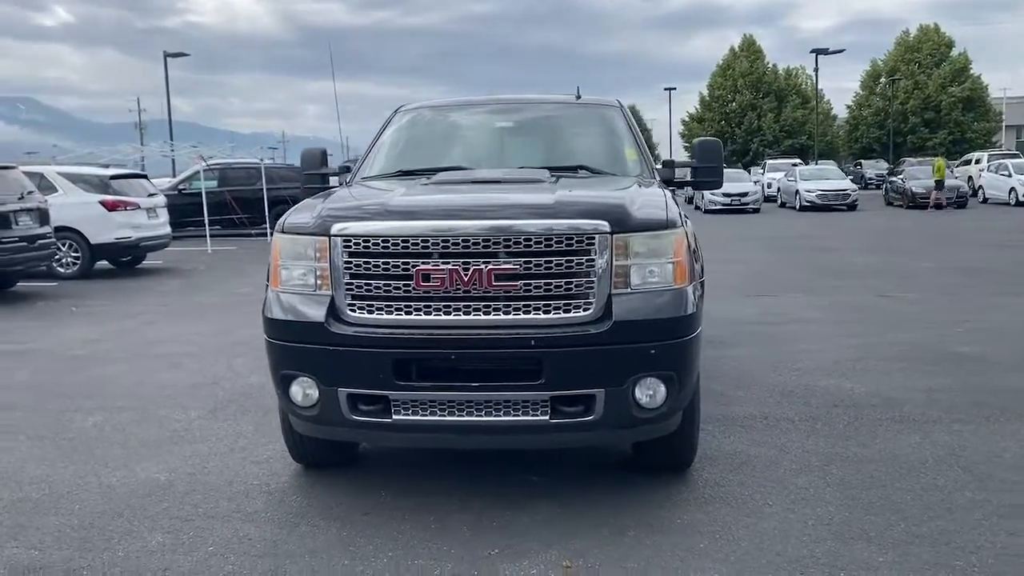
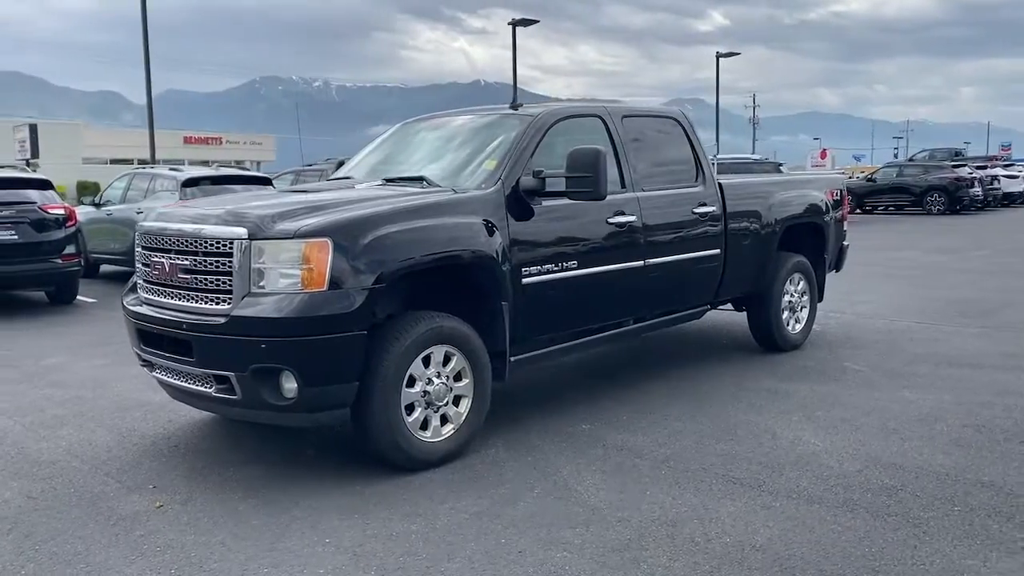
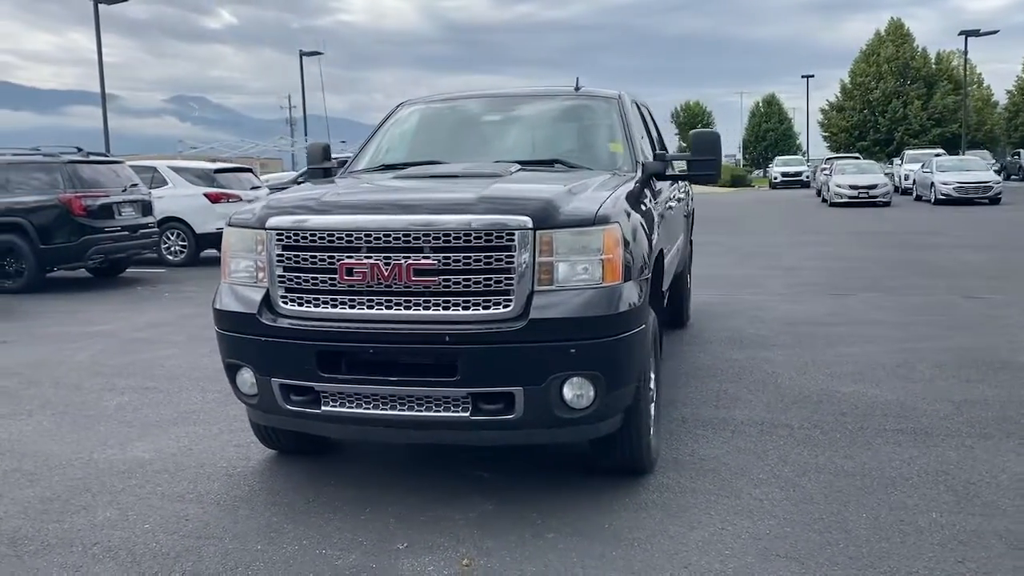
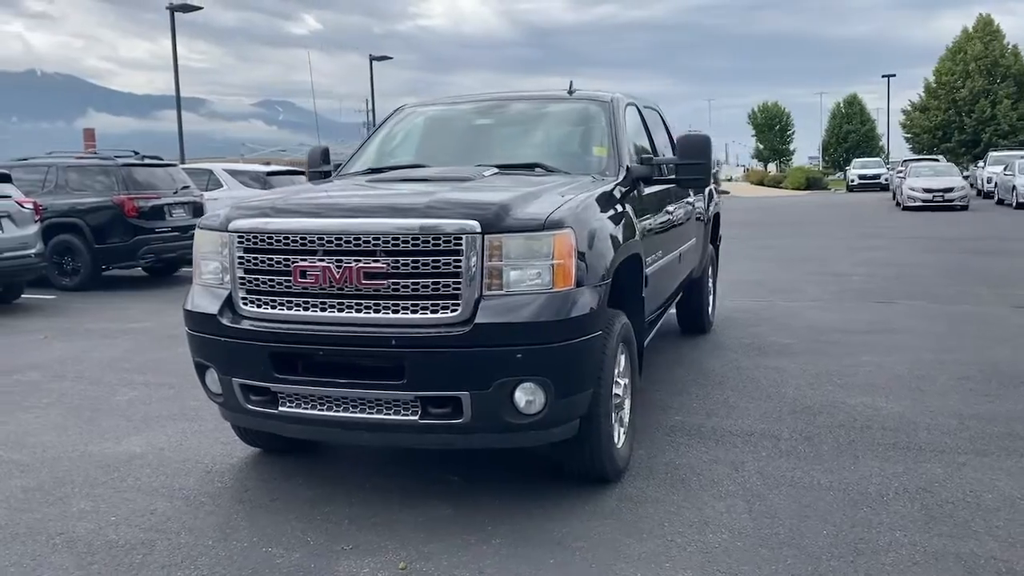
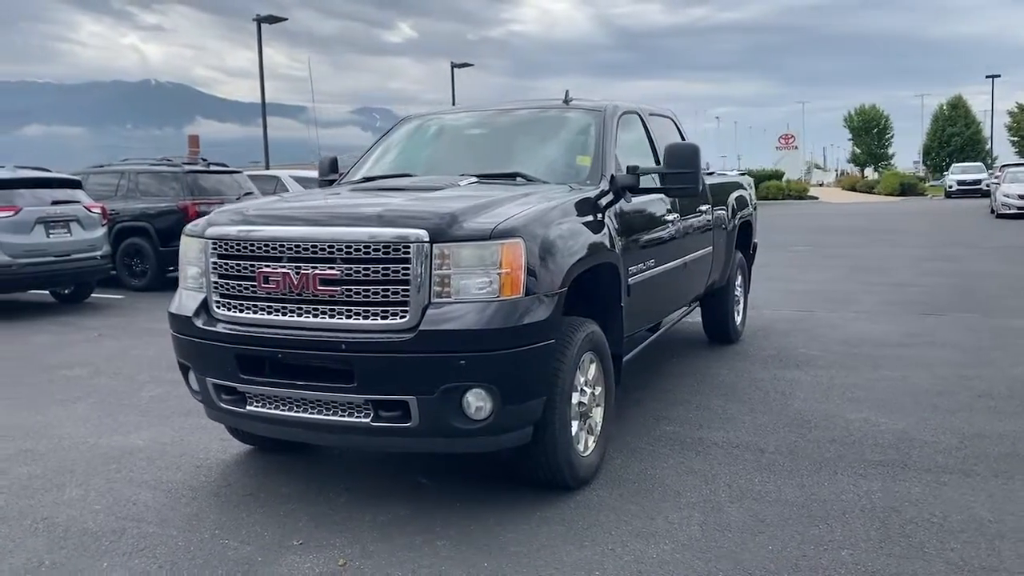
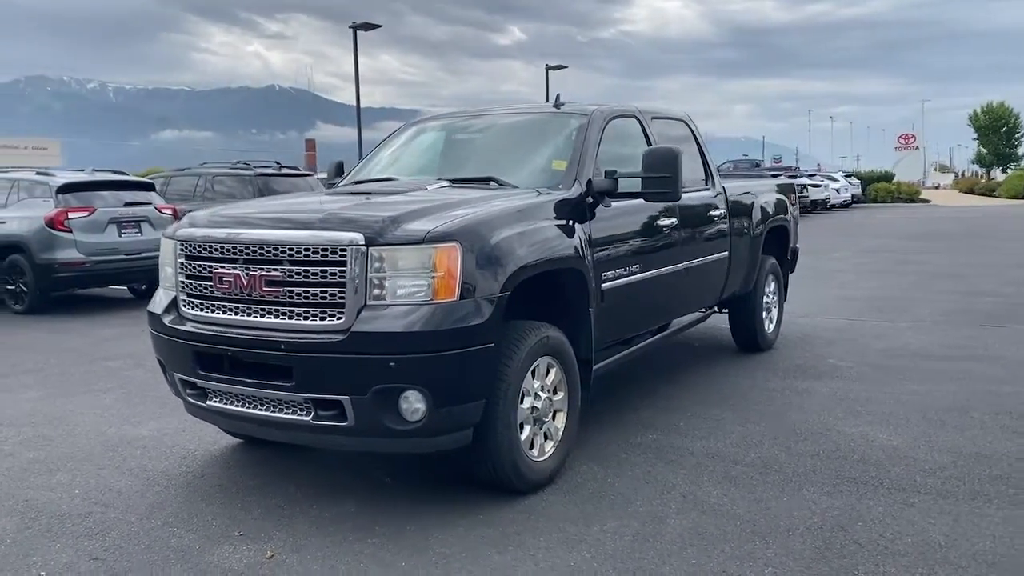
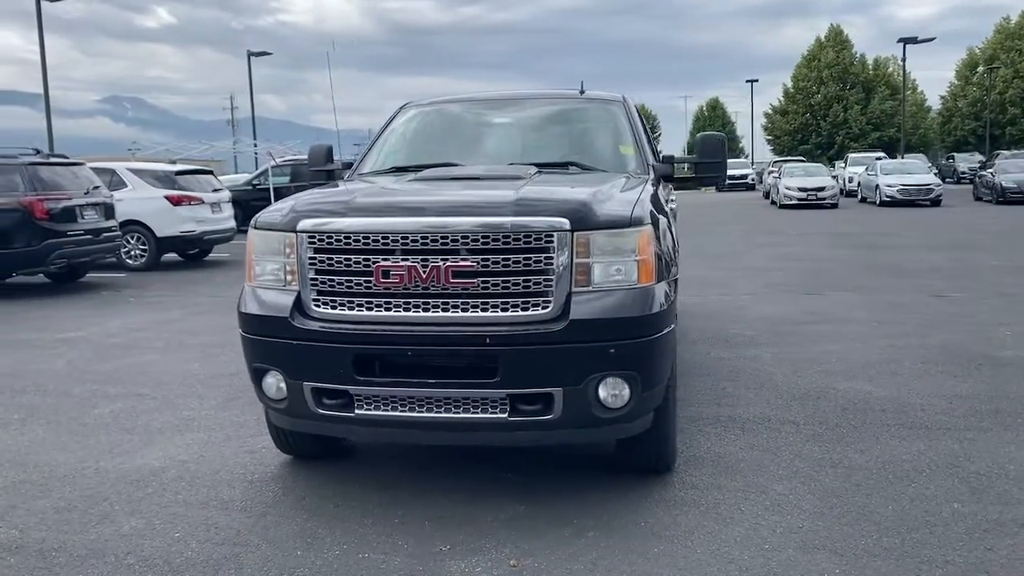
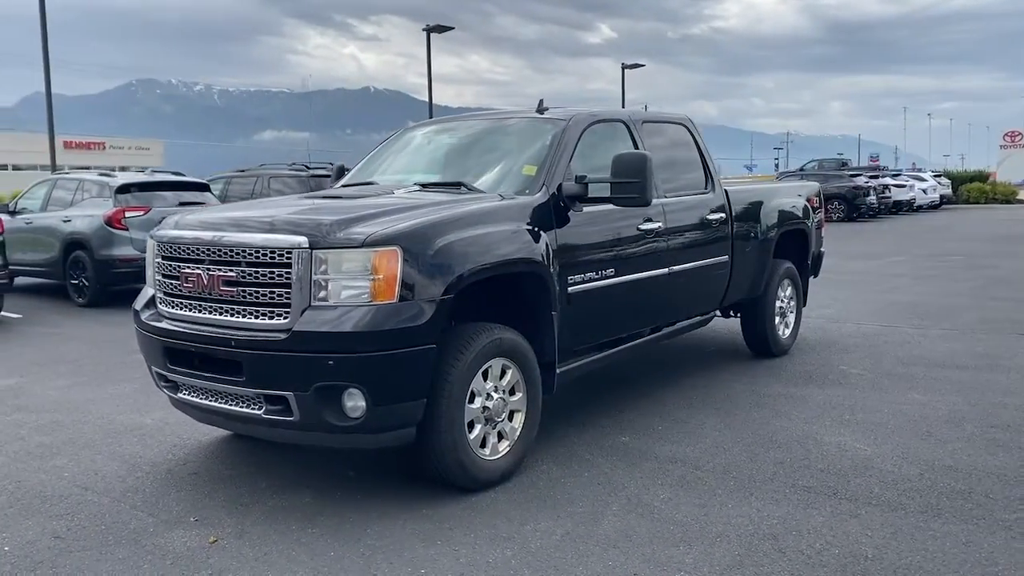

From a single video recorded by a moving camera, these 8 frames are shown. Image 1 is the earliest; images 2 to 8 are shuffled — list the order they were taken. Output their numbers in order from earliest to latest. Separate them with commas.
7, 3, 4, 5, 6, 8, 2
